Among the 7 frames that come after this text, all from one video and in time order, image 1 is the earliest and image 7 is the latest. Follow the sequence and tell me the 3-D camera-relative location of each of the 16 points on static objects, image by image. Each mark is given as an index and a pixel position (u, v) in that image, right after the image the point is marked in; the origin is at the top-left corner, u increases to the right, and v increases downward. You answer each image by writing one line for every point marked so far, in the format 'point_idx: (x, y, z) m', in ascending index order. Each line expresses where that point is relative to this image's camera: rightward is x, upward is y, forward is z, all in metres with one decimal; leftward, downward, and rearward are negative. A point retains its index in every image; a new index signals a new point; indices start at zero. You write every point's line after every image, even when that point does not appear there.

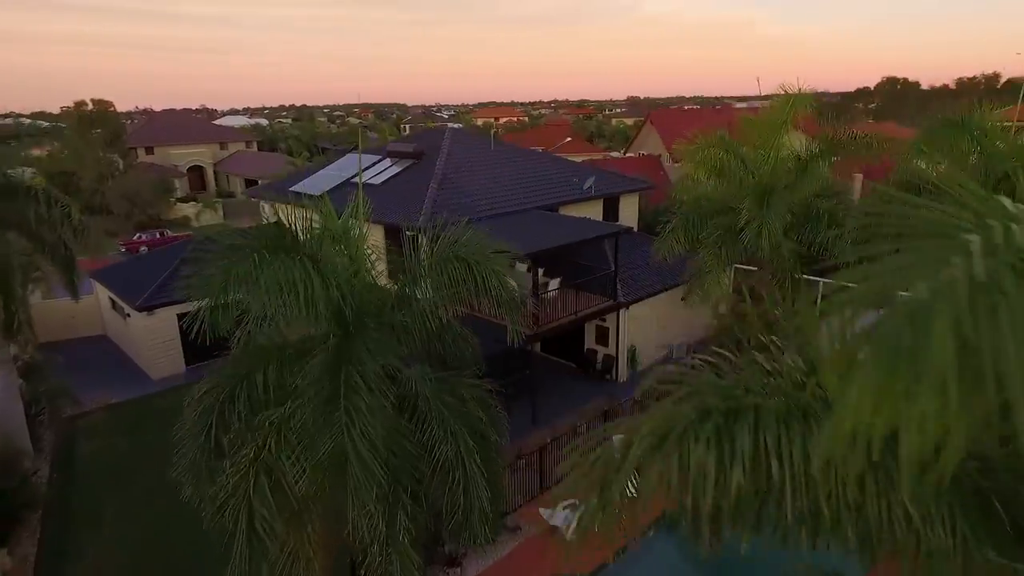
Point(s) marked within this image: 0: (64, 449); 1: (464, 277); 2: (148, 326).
0: (-10.2, -3.7, +13.9) m
1: (-0.6, +0.1, +7.8) m
2: (-10.2, -1.1, +17.0) m
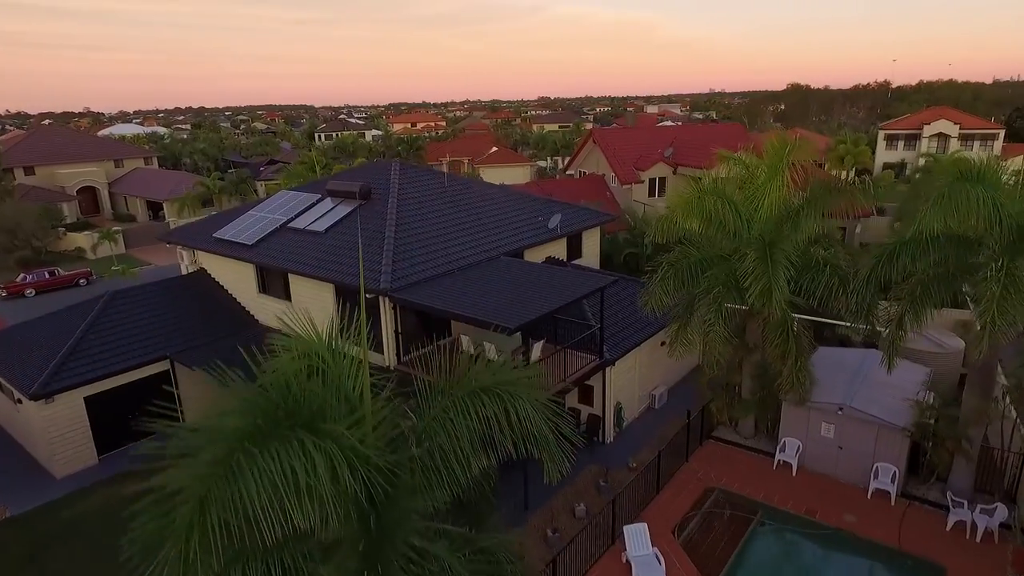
0: (-10.2, -5.5, +11.0) m
1: (-0.1, -1.3, +6.2) m
2: (-10.7, -3.0, +14.1) m
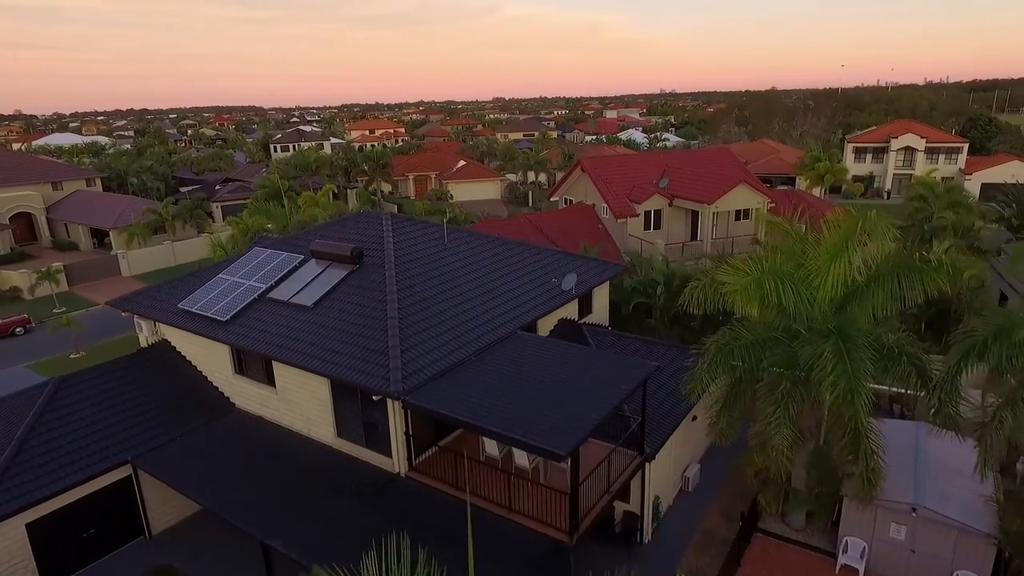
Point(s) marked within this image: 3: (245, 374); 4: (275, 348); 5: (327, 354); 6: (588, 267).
0: (-9.3, -7.6, +8.4) m
1: (+1.0, -3.1, +4.4) m
2: (-10.1, -5.0, +11.5) m
3: (-6.6, -2.1, +15.1) m
4: (-5.2, -1.3, +13.4) m
5: (-3.9, -1.4, +12.7) m
6: (+2.2, +0.6, +17.9) m
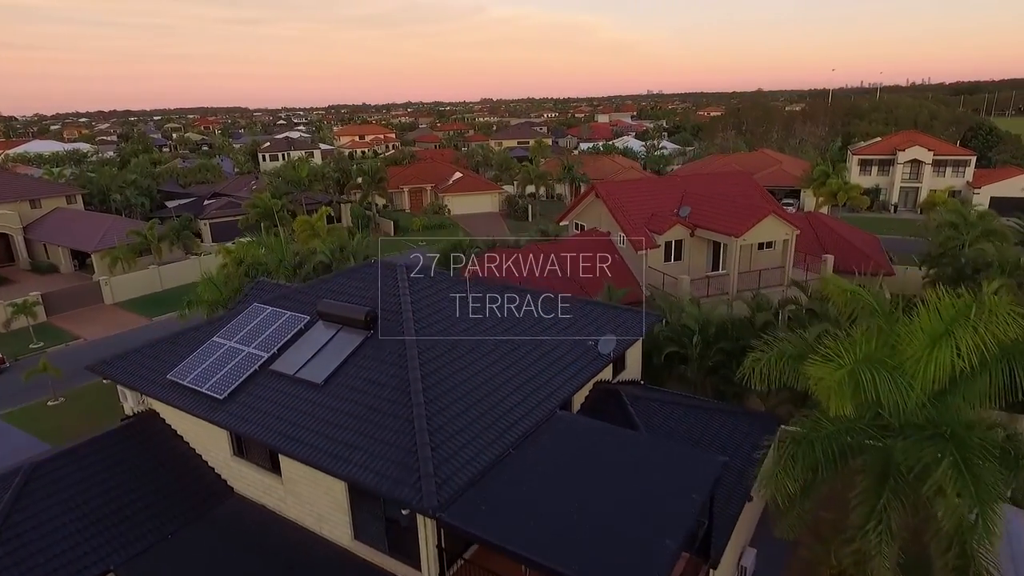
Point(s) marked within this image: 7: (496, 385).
0: (-8.4, -9.1, +6.6) m
1: (+2.0, -4.6, +2.7) m
2: (-9.2, -6.6, +9.7) m
3: (-5.8, -3.7, +13.3) m
4: (-4.4, -2.8, +11.6) m
5: (-3.1, -2.9, +11.0) m
6: (+2.9, -0.9, +16.2) m
7: (-0.4, -2.0, +12.6) m
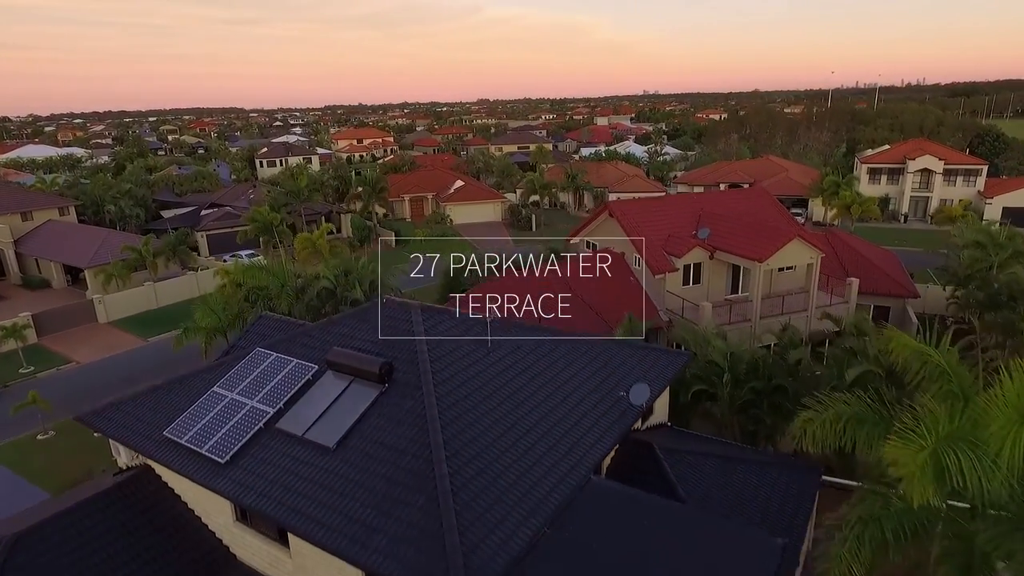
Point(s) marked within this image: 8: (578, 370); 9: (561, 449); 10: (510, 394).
0: (-7.7, -10.1, +5.5) m
1: (+2.6, -5.6, +1.7) m
2: (-8.6, -7.6, +8.5) m
3: (-5.2, -4.7, +12.2) m
4: (-3.9, -3.9, +10.5) m
5: (-2.5, -3.9, +9.9) m
6: (+3.5, -1.9, +15.2) m
7: (+0.2, -3.0, +11.5) m
8: (+1.6, -1.9, +14.3) m
9: (+0.9, -3.1, +11.7) m
10: (-0.1, -2.2, +12.8) m
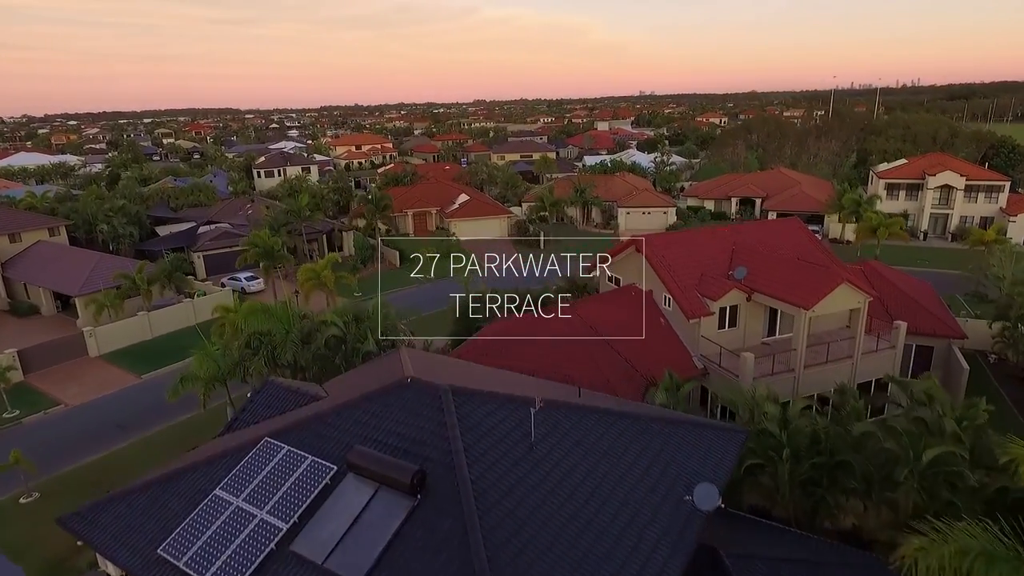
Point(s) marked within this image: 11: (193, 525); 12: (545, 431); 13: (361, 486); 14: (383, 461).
0: (-6.8, -11.8, +3.7) m
1: (+3.6, -7.3, -0.1) m
2: (-7.7, -9.3, +6.7) m
3: (-4.3, -6.4, +10.4) m
4: (-2.9, -5.5, +8.8) m
5: (-1.5, -5.6, +8.1) m
6: (+4.4, -3.6, +13.4) m
7: (+1.1, -4.7, +9.8) m
8: (+2.5, -3.5, +12.5) m
9: (+1.9, -4.8, +10.0) m
10: (+0.9, -3.9, +11.0) m
11: (-5.9, -4.4, +11.3) m
12: (+0.7, -2.9, +12.6) m
13: (-2.7, -3.6, +11.1) m
14: (-2.3, -3.1, +11.1) m
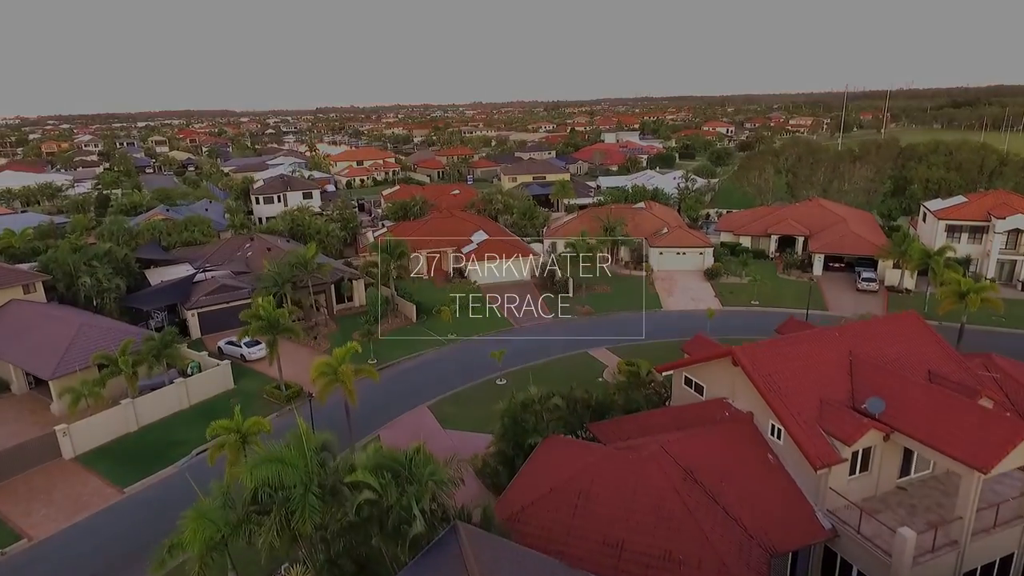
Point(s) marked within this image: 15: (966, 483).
0: (-4.3, -15.9, -1.2) m
1: (+6.1, -11.3, -4.9) m
2: (-5.2, -13.4, +1.9) m
3: (-1.9, -10.5, +5.6) m
4: (-0.5, -9.6, +3.9) m
5: (+0.9, -9.7, +3.3) m
6: (+6.8, -7.7, +8.7) m
7: (+3.6, -8.8, +5.0) m
8: (+4.9, -7.6, +7.7) m
9: (+4.3, -8.9, +5.2) m
10: (+3.3, -8.0, +6.2) m
11: (-3.5, -8.5, +6.4) m
12: (+3.1, -7.0, +7.8) m
13: (-0.3, -7.7, +6.2) m
14: (+0.1, -7.2, +6.3) m
15: (+12.3, -5.2, +16.6) m
